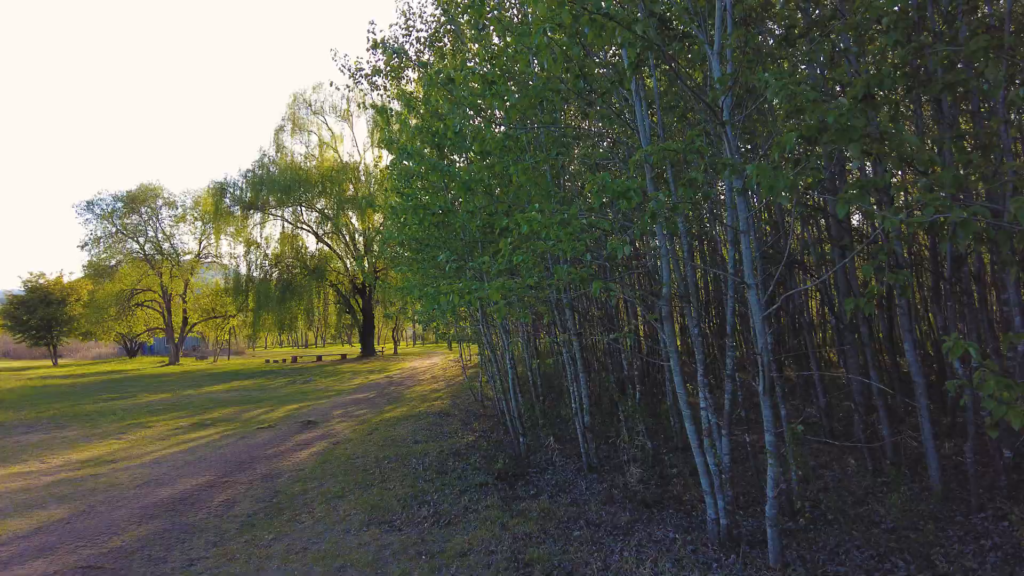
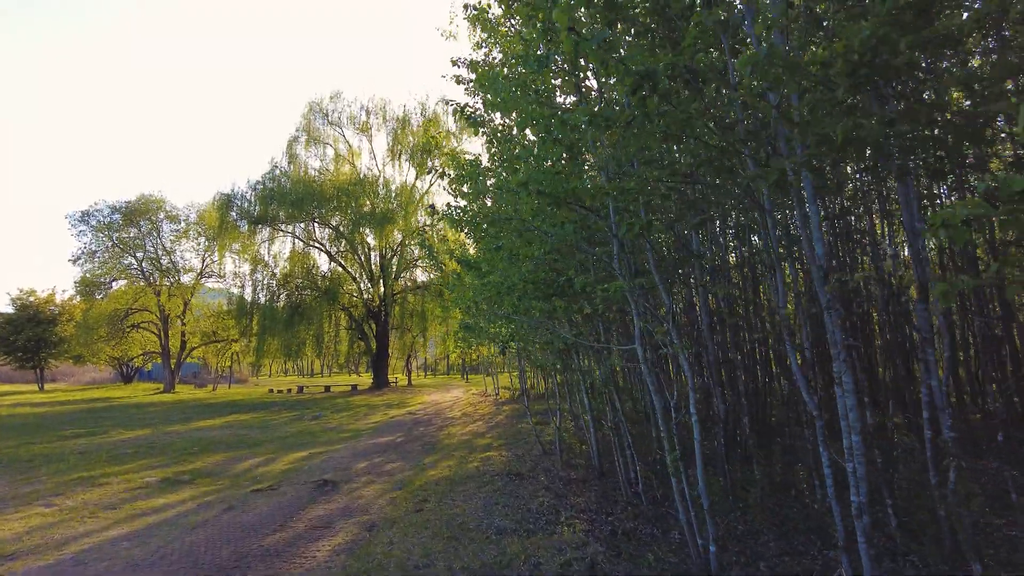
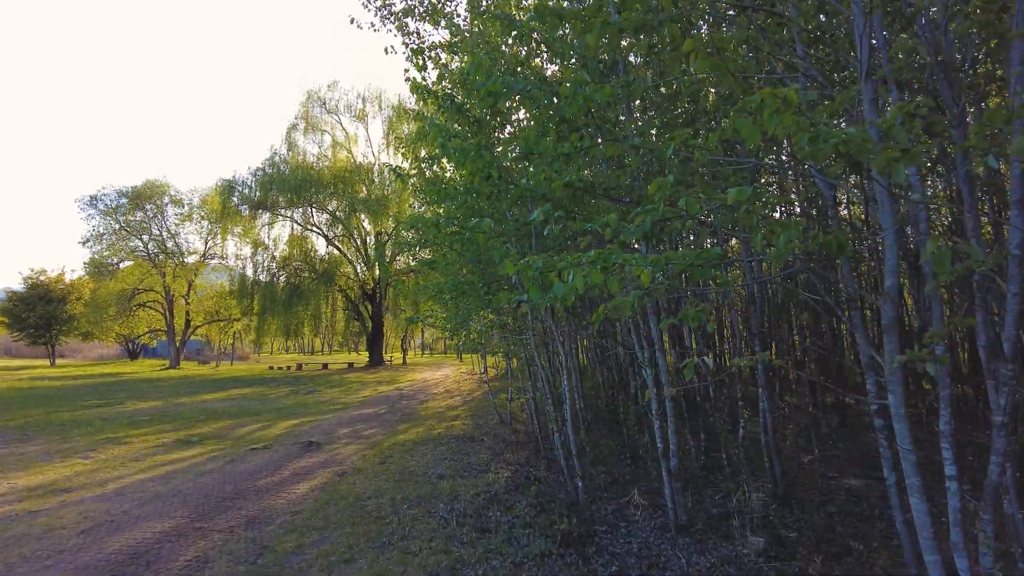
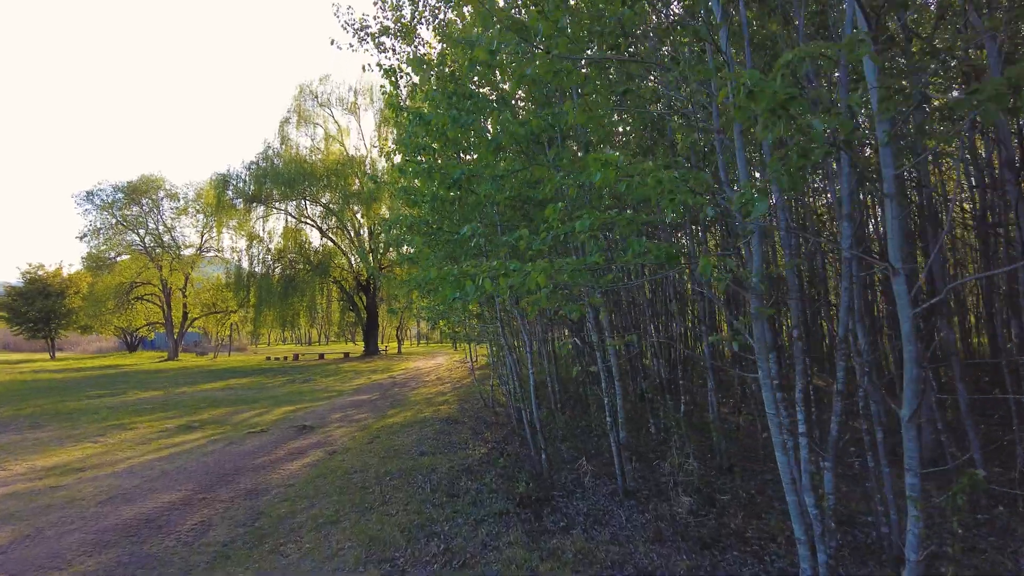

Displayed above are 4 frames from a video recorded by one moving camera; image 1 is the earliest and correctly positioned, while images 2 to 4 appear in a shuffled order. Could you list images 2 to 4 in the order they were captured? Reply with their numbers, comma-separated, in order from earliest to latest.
4, 3, 2
